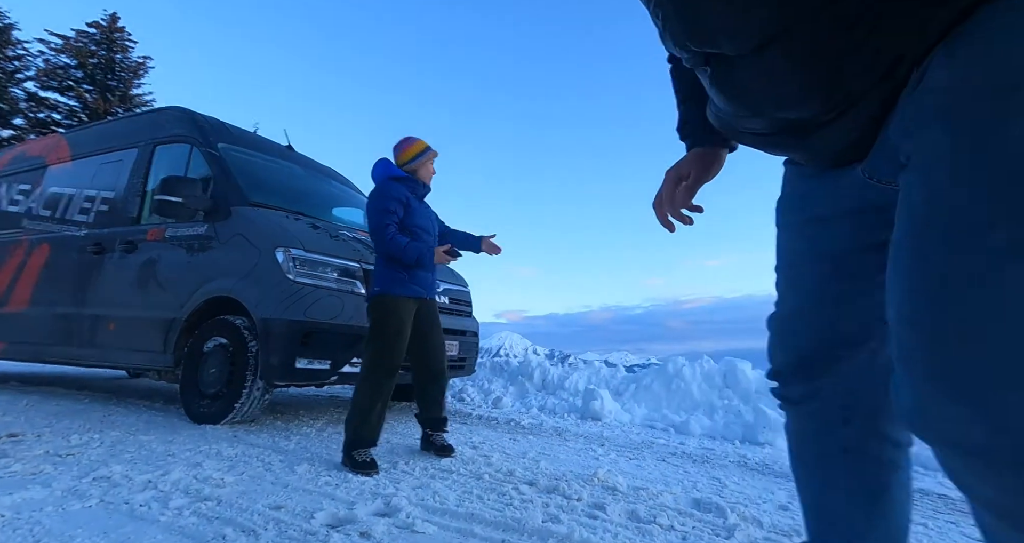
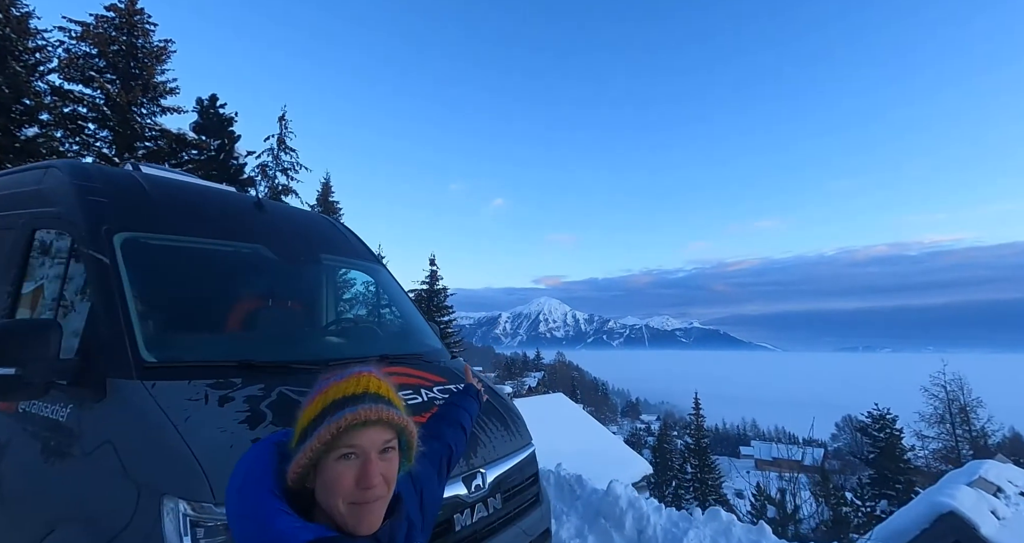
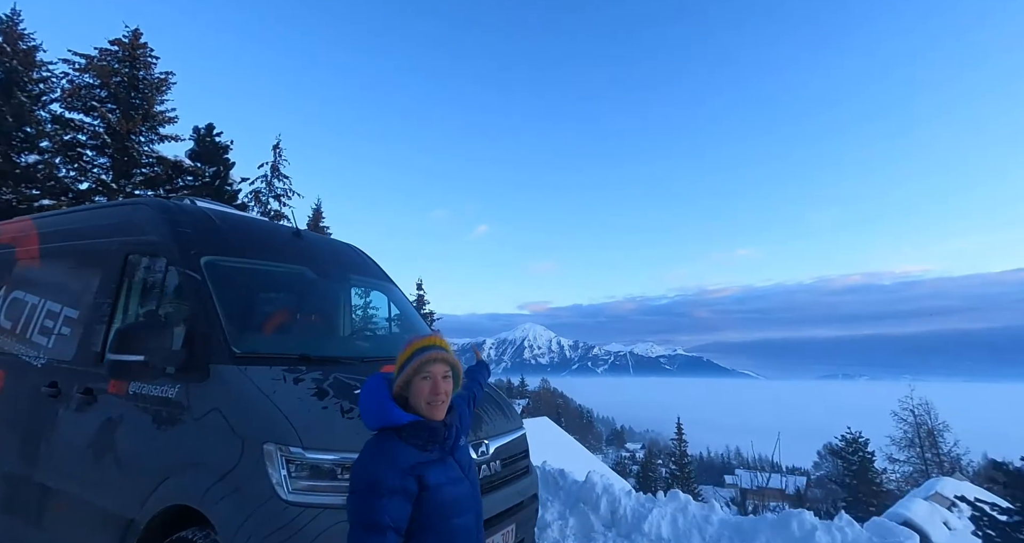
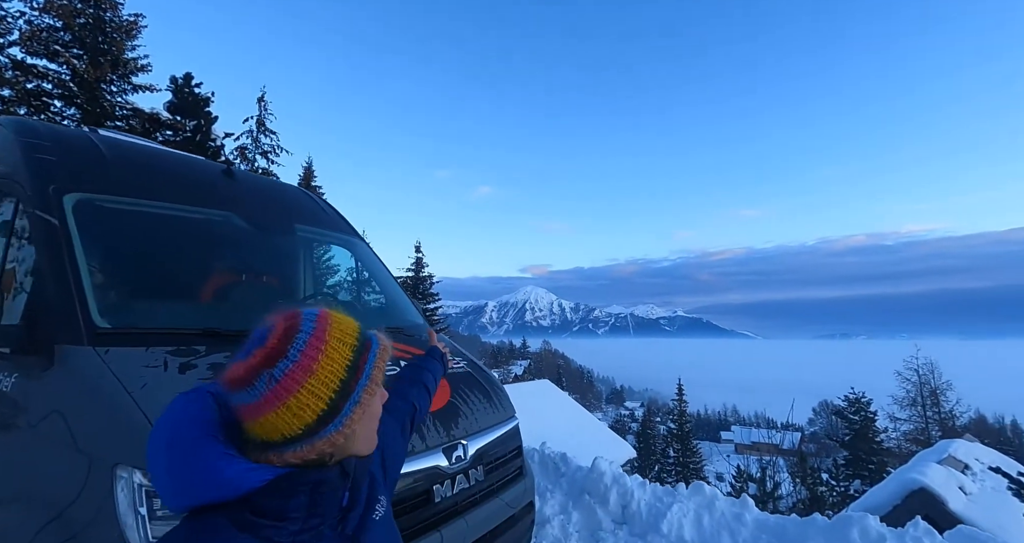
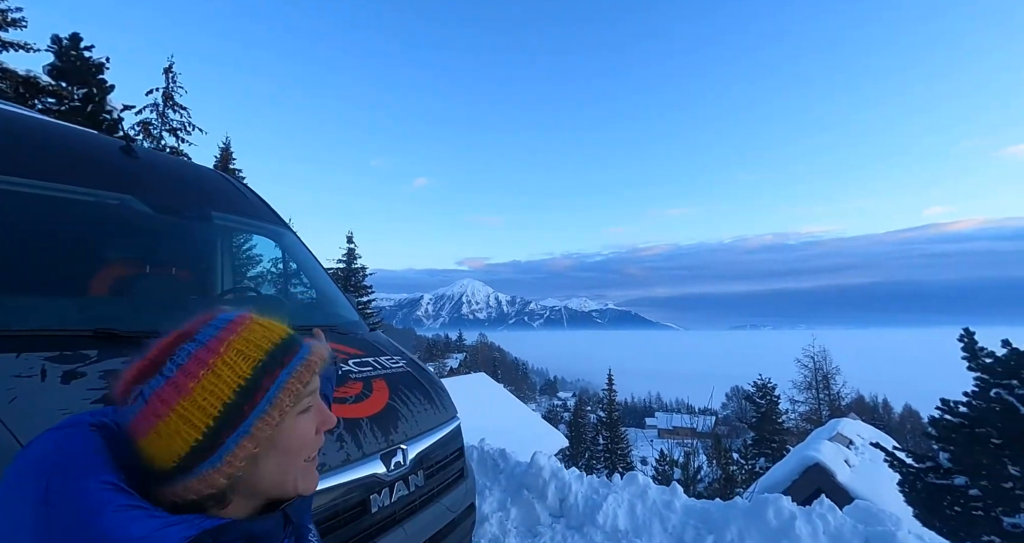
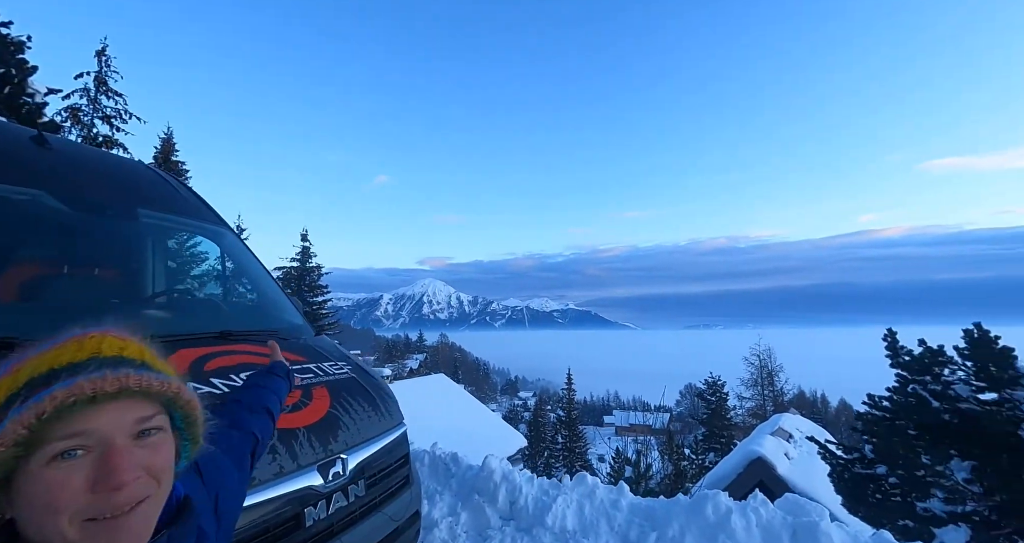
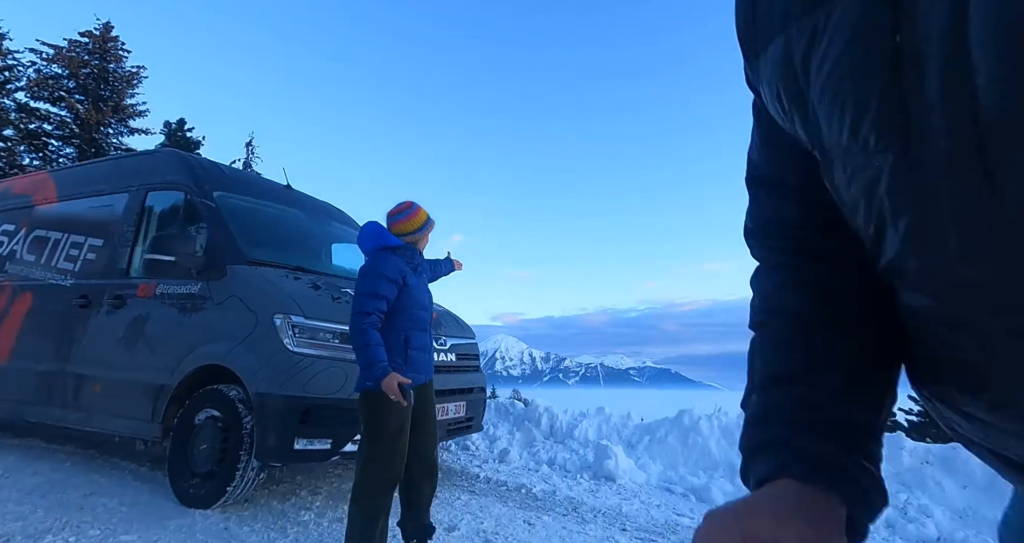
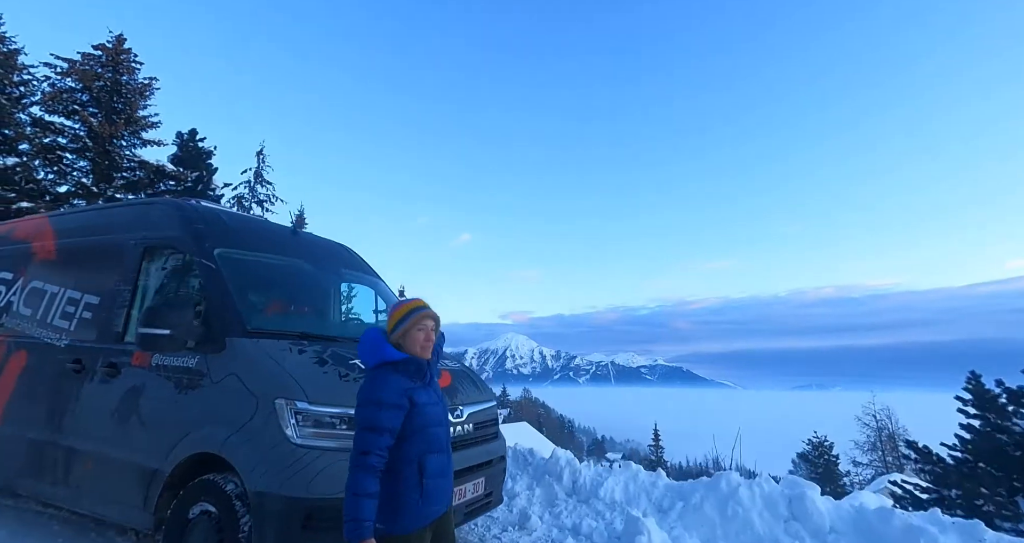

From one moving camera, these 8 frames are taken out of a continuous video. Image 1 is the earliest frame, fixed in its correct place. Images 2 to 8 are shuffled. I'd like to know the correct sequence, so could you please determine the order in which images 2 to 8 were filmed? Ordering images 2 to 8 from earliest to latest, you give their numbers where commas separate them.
7, 8, 3, 2, 4, 5, 6
